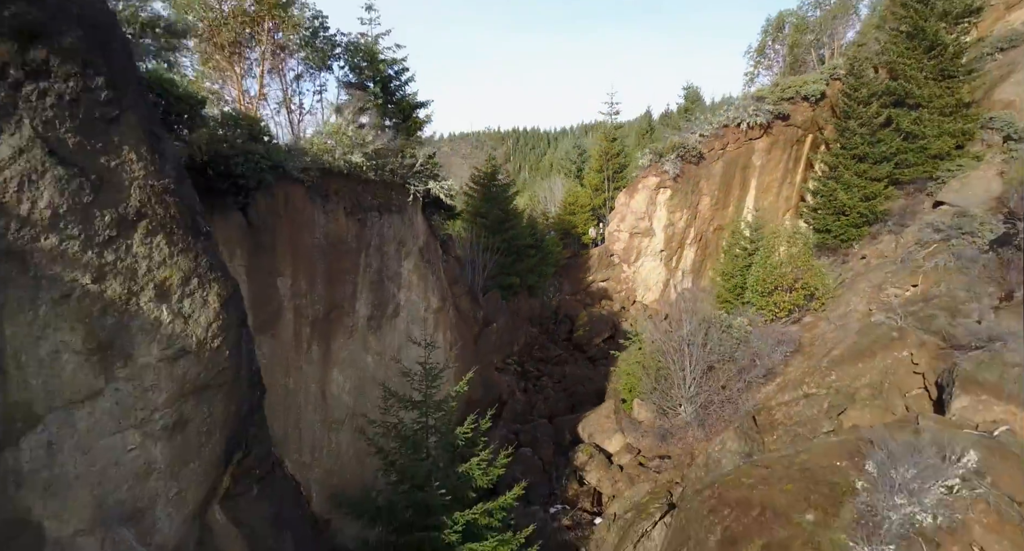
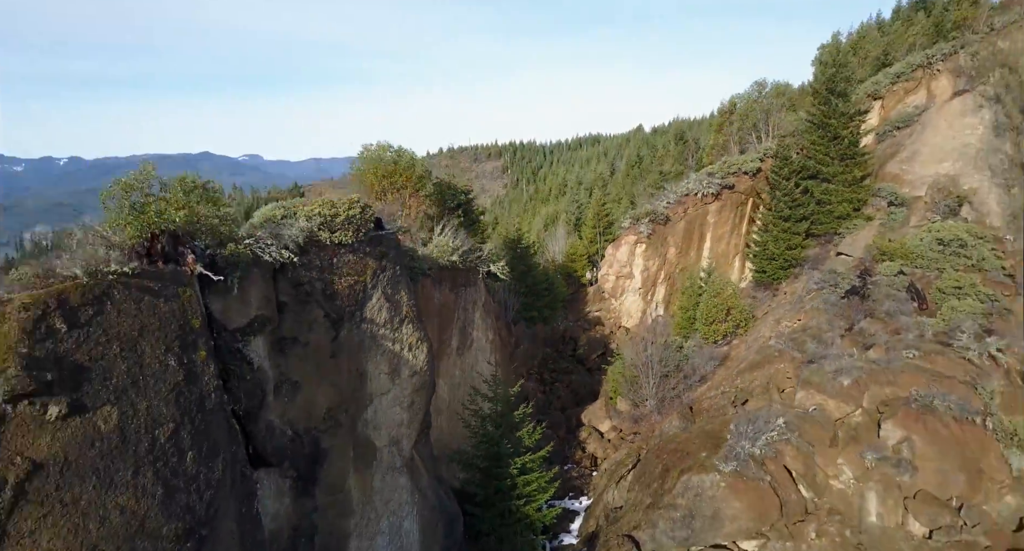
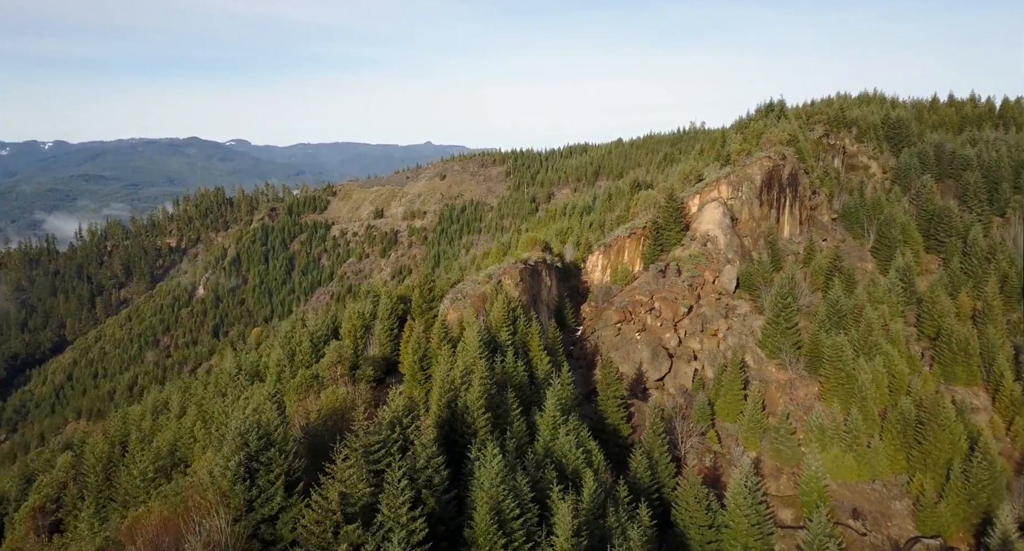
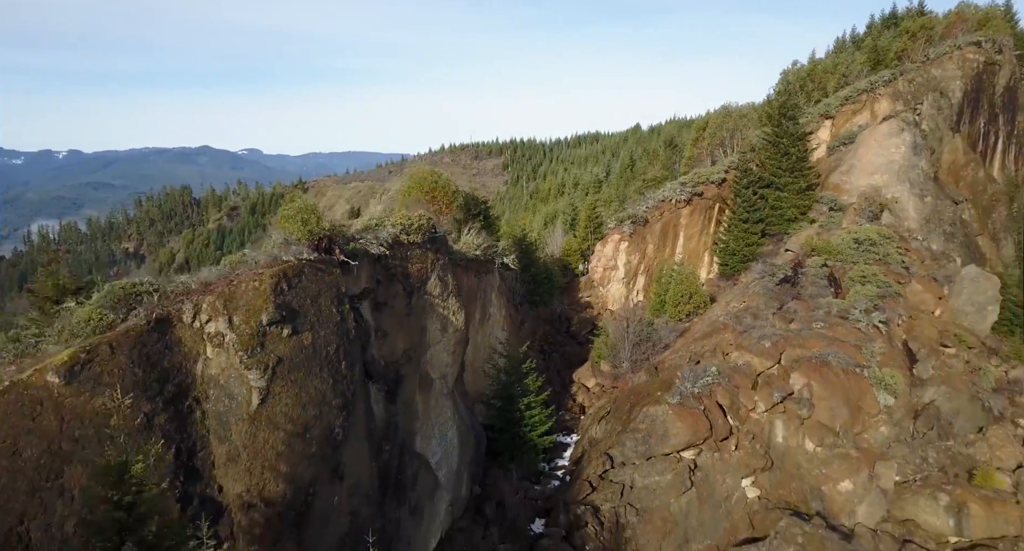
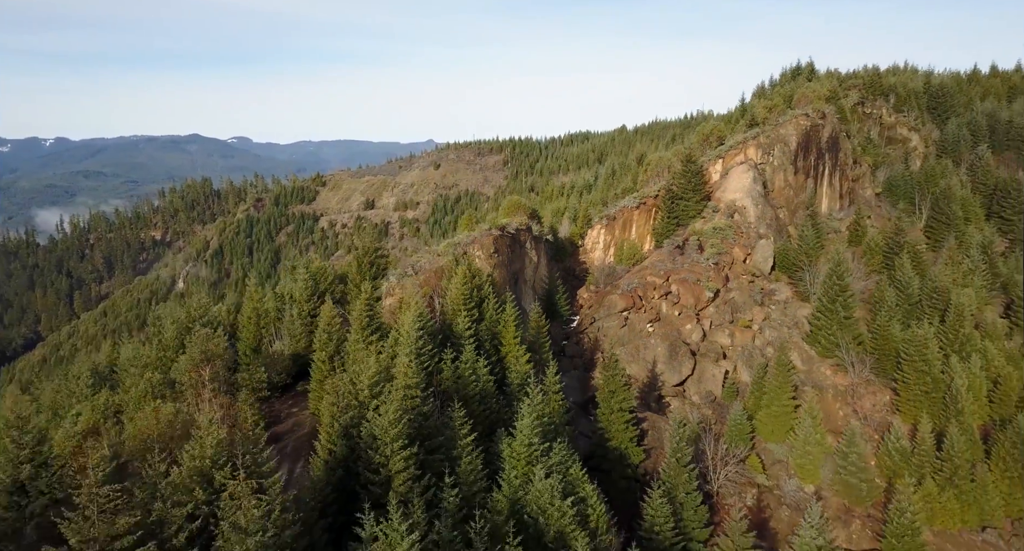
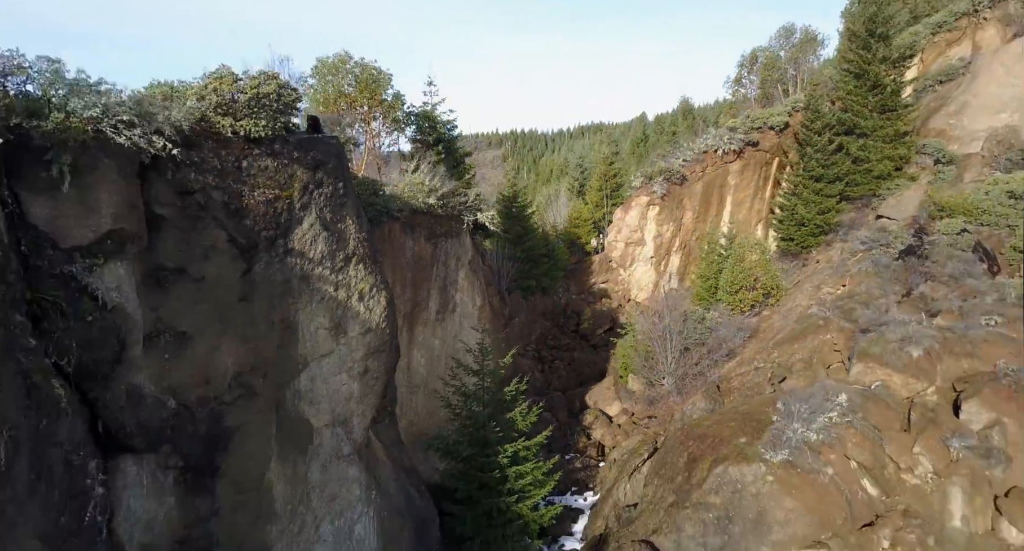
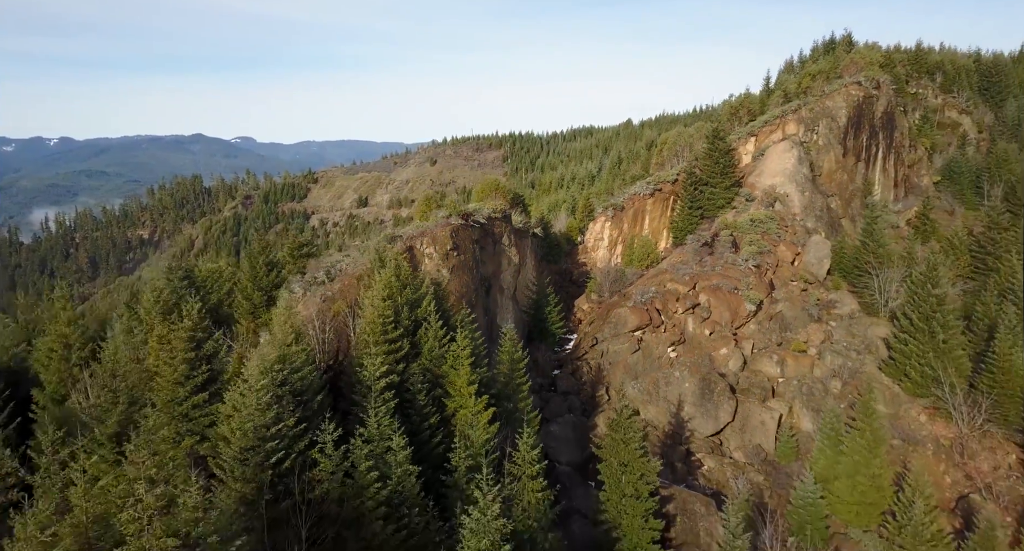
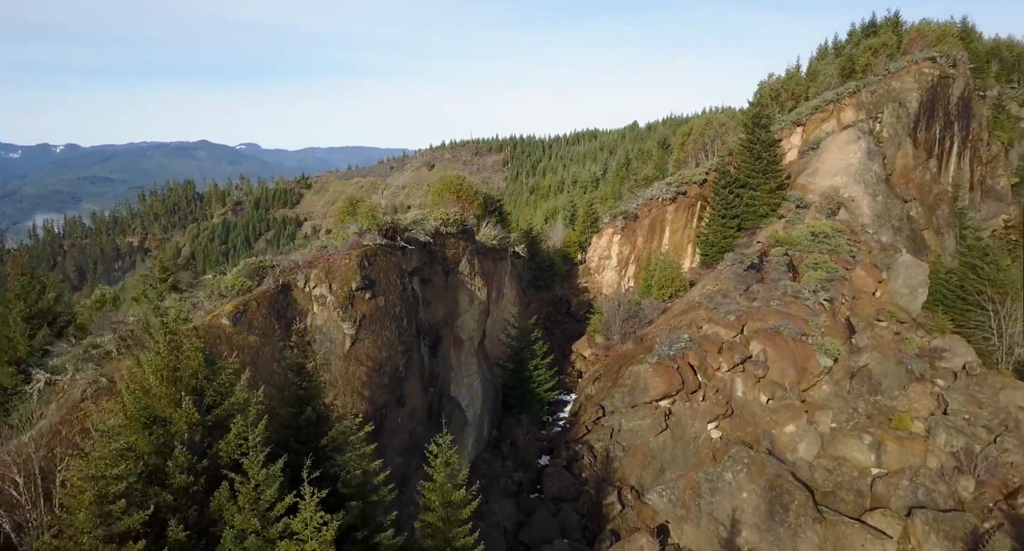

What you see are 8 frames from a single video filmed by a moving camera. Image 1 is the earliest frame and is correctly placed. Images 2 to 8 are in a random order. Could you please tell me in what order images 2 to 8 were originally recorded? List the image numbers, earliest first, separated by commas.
6, 2, 4, 8, 7, 5, 3
